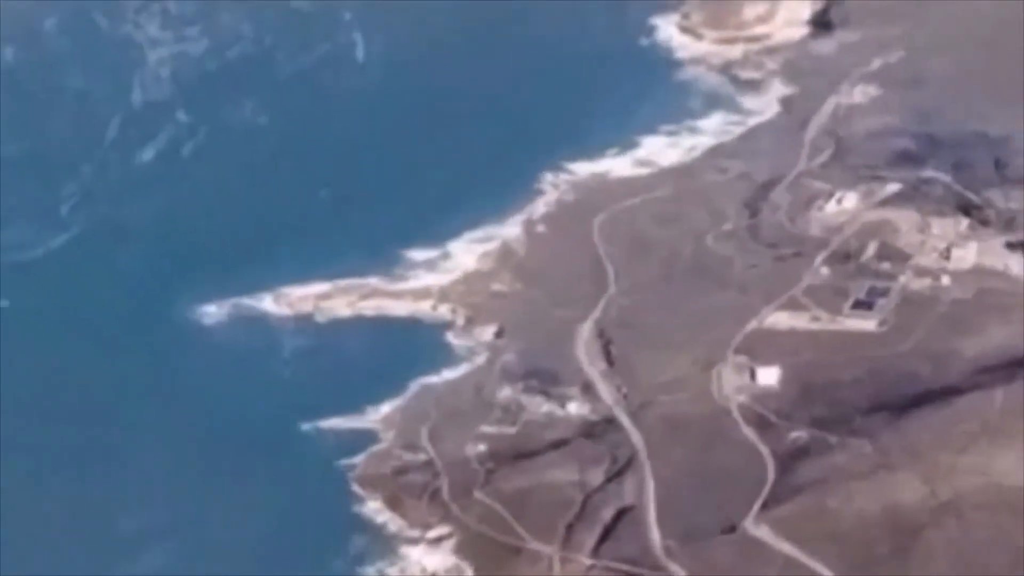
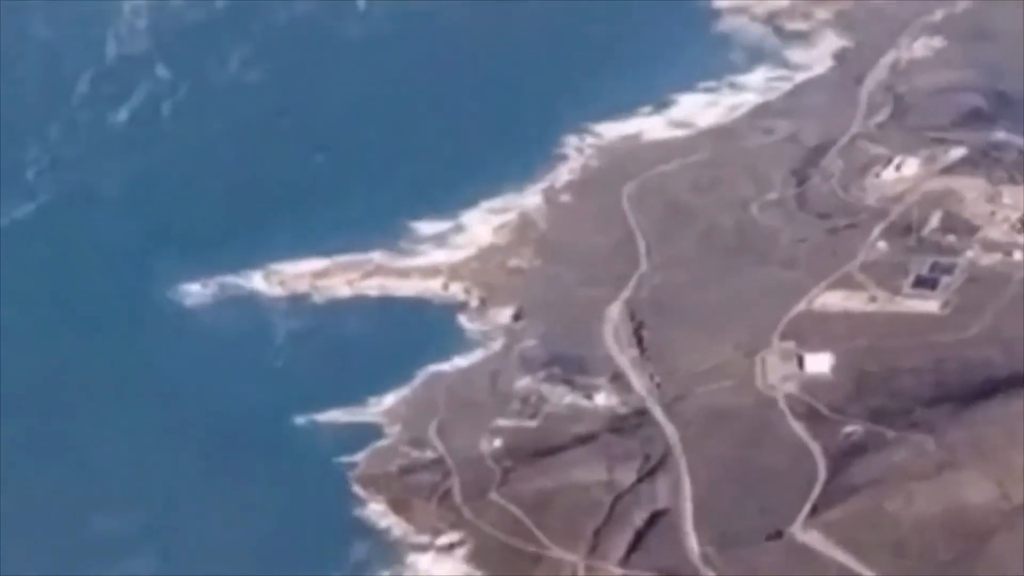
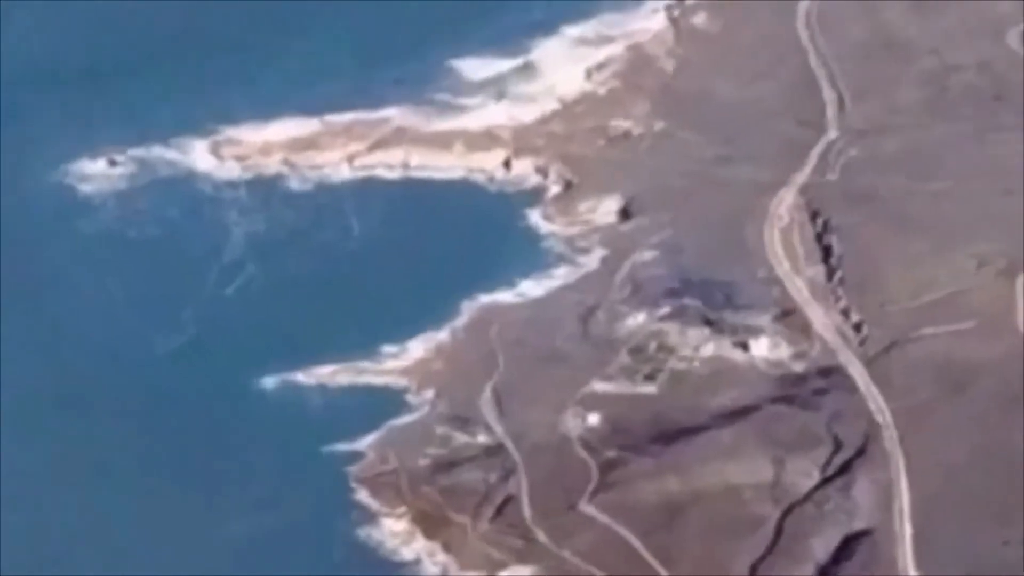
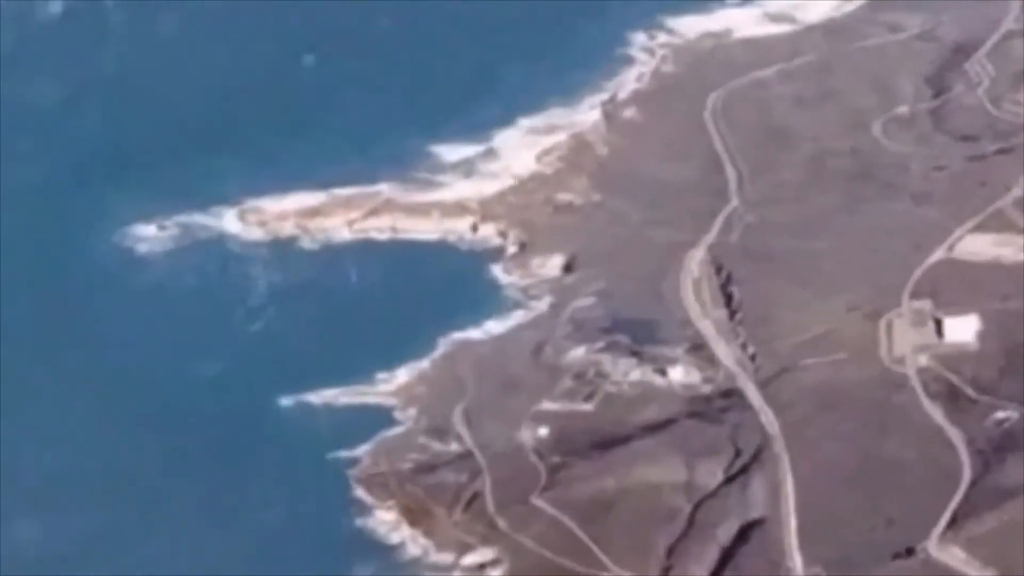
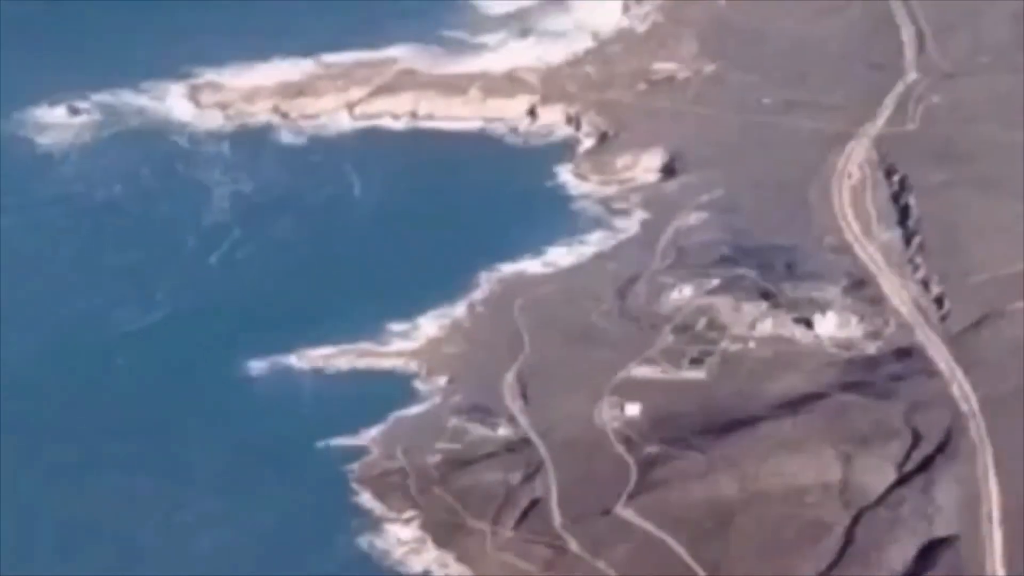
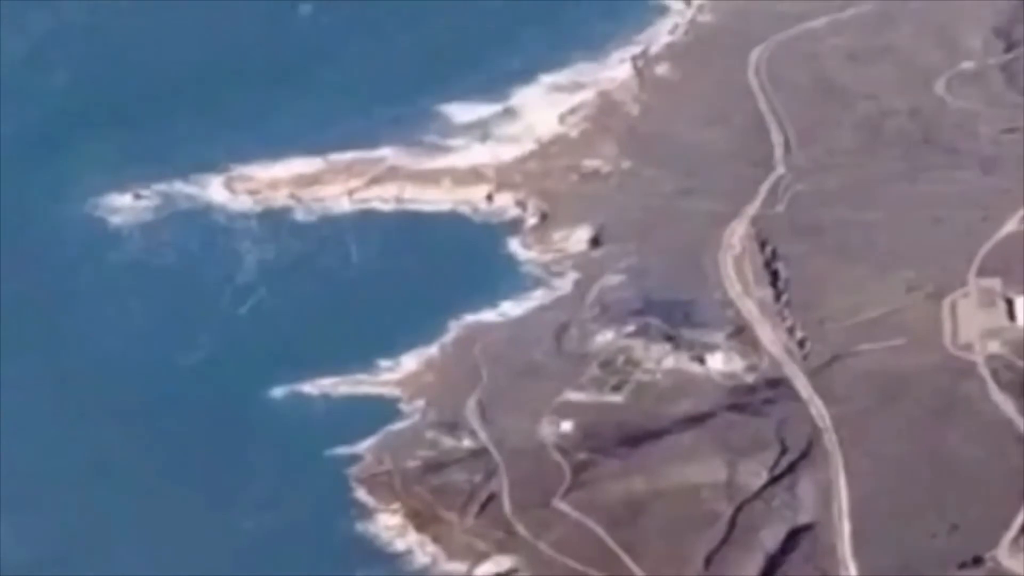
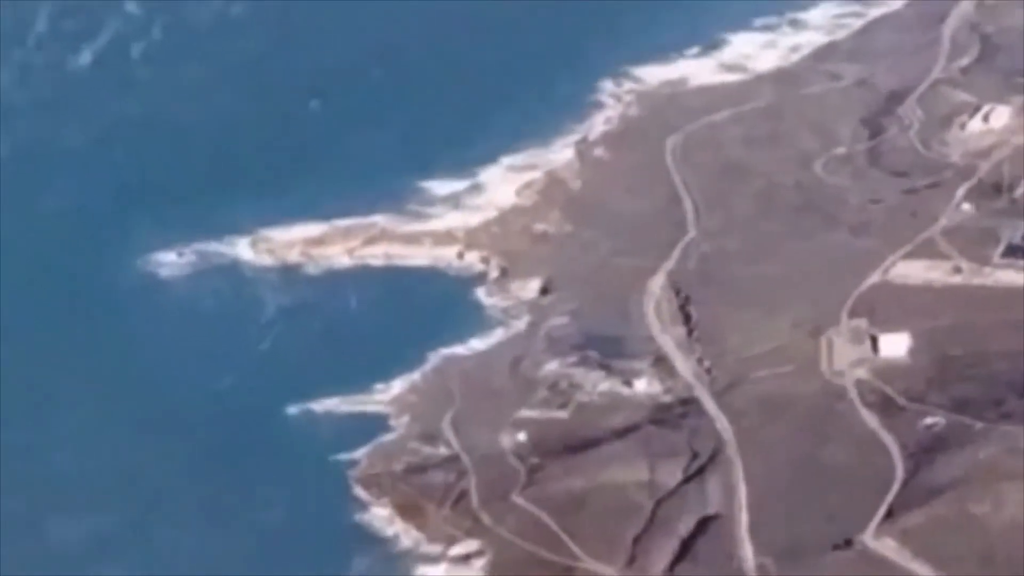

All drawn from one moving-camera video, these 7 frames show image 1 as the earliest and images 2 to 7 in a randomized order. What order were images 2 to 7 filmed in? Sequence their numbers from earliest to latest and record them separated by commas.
2, 7, 4, 6, 3, 5
